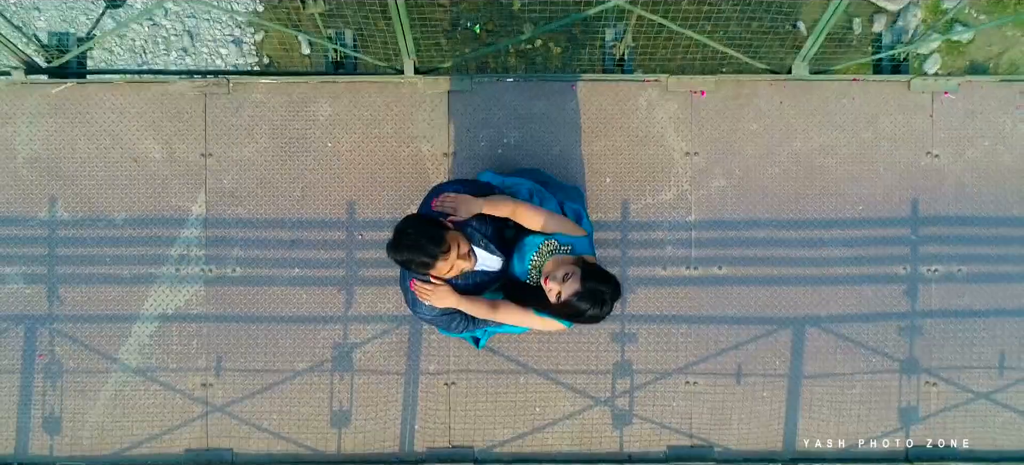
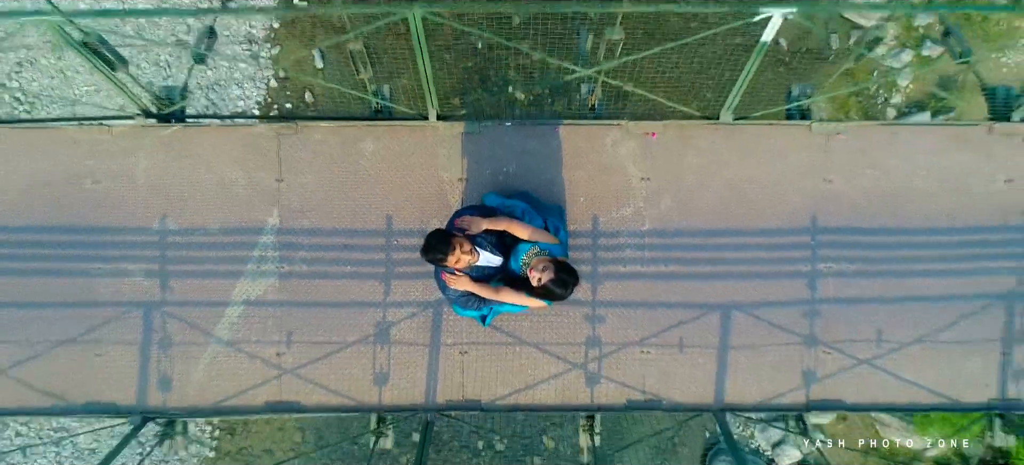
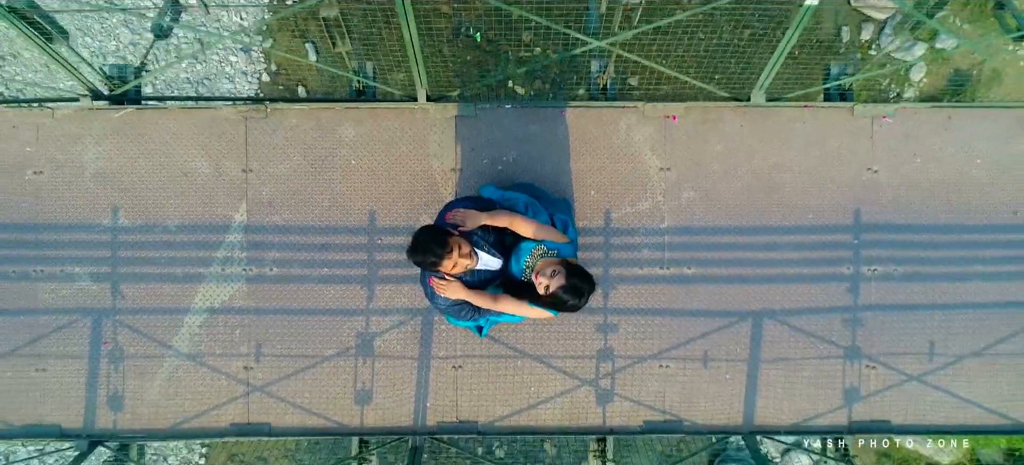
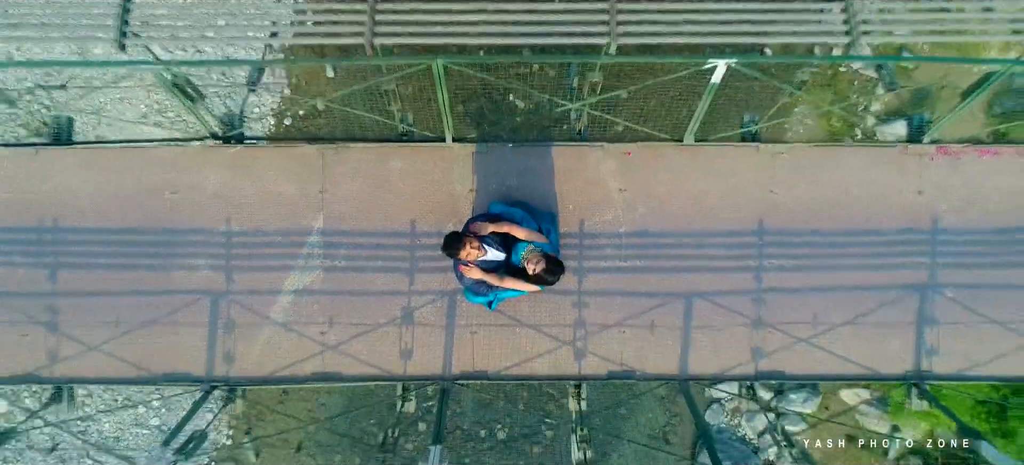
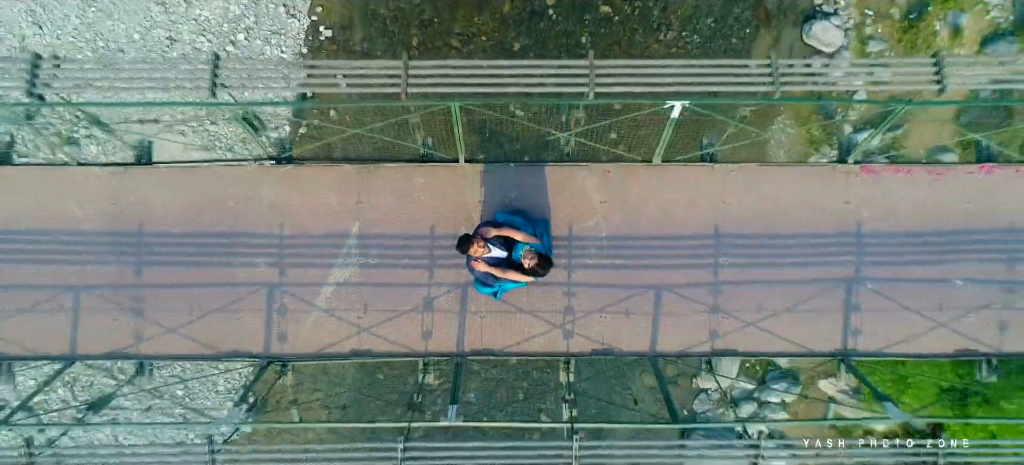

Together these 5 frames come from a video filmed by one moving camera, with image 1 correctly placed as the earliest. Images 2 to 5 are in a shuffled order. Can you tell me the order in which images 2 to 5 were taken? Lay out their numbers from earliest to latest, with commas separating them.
3, 2, 4, 5
